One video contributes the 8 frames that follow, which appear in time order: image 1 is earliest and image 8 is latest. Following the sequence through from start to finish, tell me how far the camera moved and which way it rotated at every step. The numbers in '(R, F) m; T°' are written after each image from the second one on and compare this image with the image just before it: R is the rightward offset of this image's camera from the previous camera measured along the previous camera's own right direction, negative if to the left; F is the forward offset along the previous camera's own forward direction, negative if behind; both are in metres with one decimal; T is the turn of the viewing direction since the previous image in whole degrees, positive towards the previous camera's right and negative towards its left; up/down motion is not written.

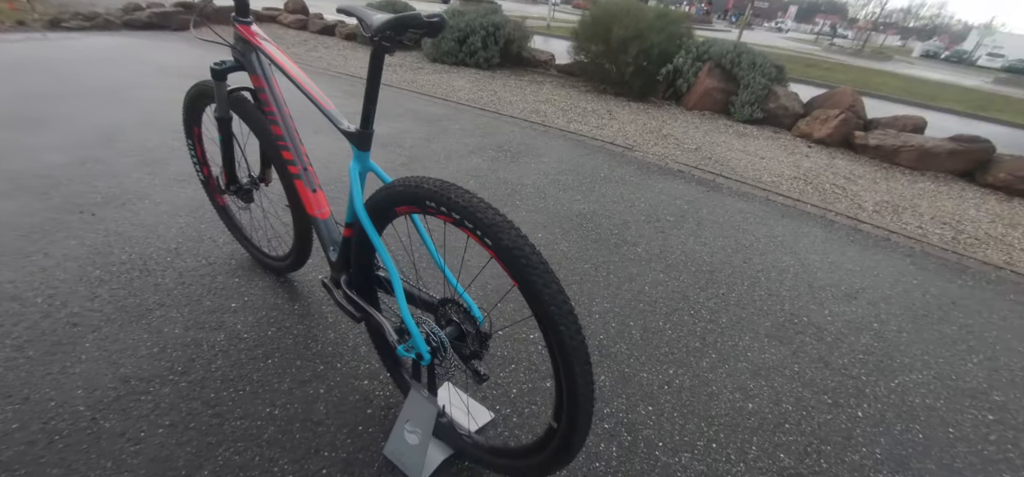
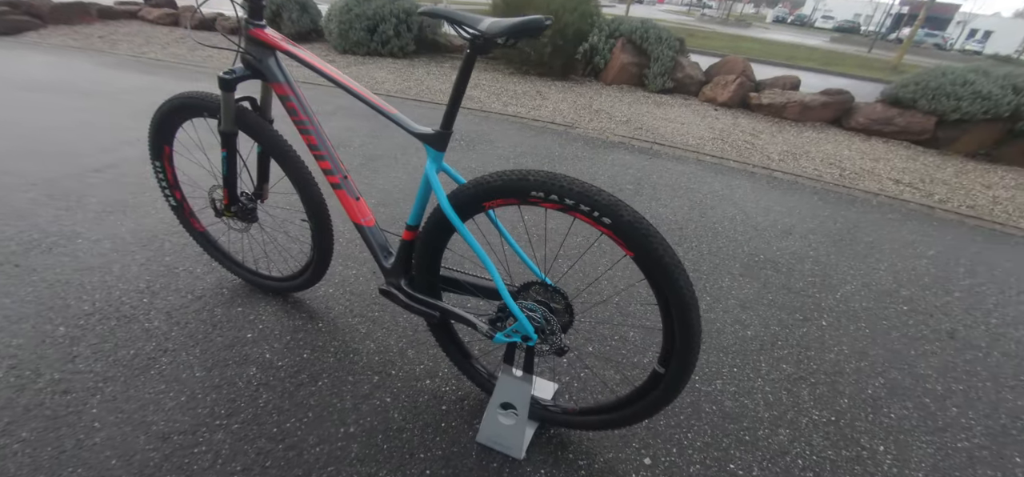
(-0.5, -0.1) m; +12°
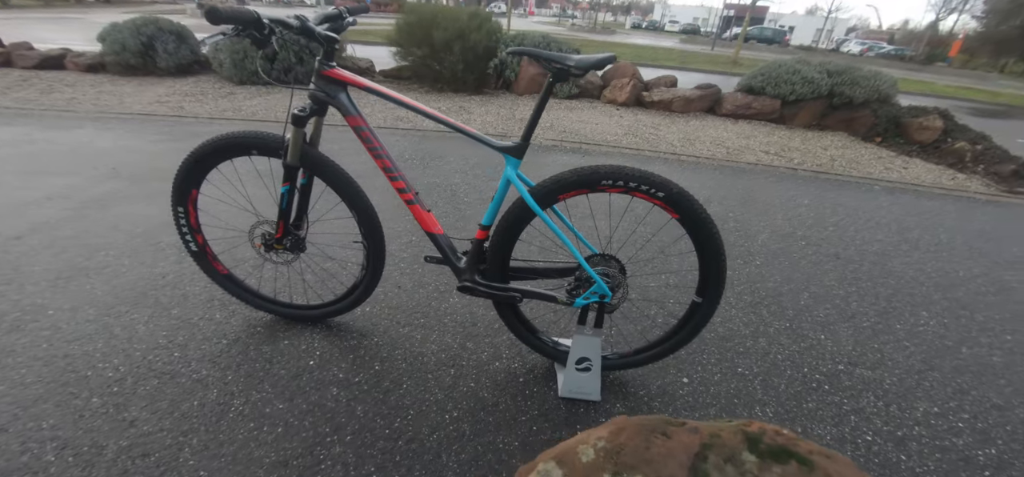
(-0.7, -0.3) m; +14°
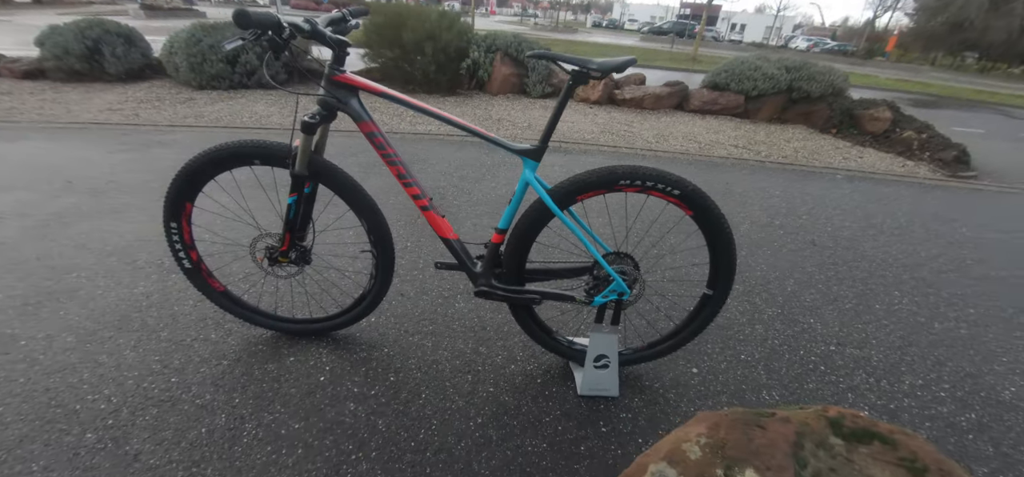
(-0.2, 0.0) m; +5°
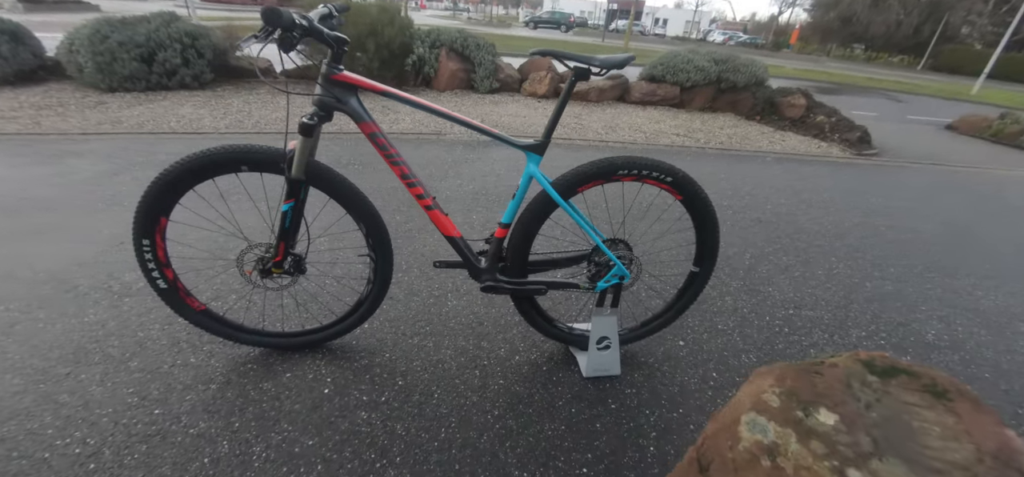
(-0.3, 0.0) m; +8°
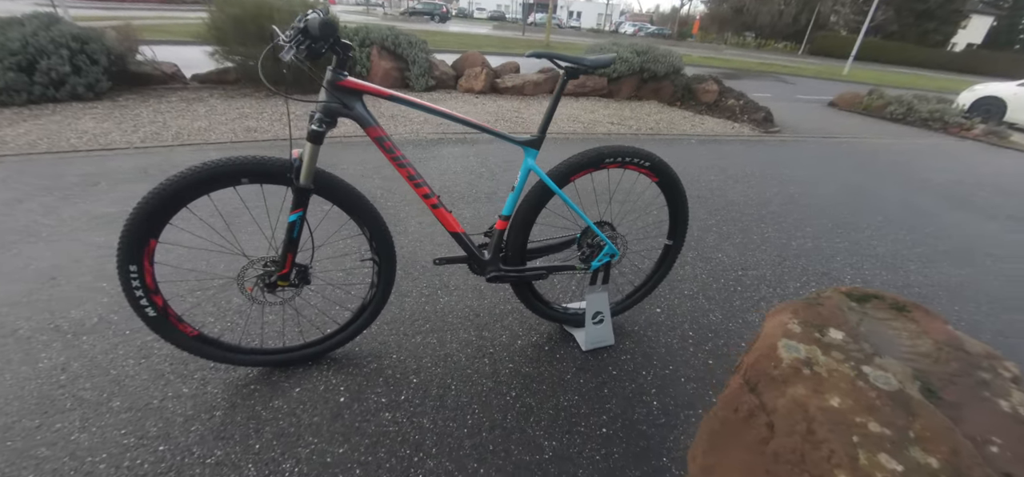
(-0.3, -0.1) m; +9°
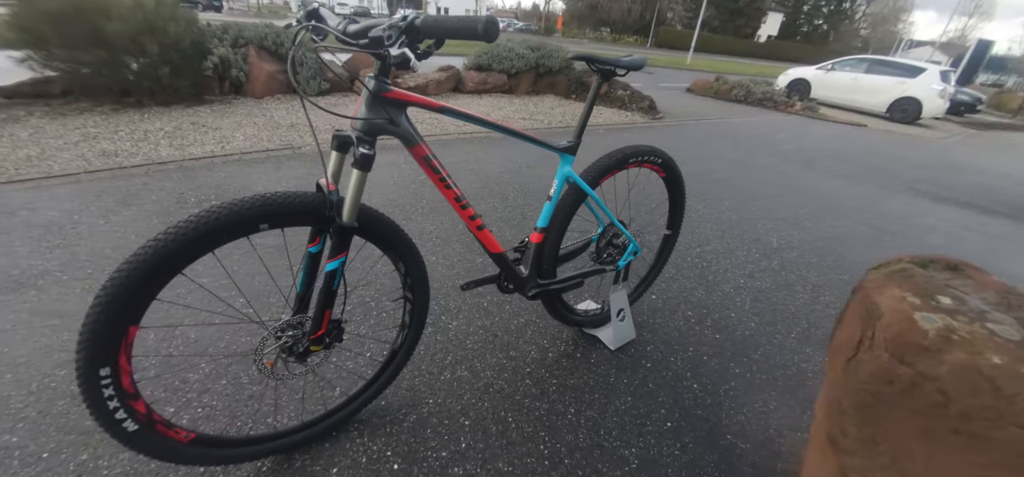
(-0.7, +0.2) m; +16°
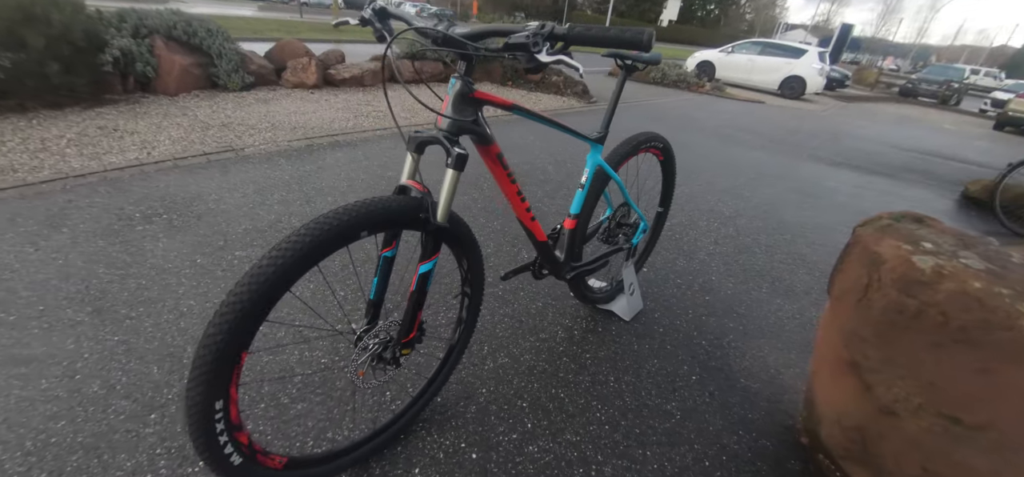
(-0.5, 0.0) m; +10°
